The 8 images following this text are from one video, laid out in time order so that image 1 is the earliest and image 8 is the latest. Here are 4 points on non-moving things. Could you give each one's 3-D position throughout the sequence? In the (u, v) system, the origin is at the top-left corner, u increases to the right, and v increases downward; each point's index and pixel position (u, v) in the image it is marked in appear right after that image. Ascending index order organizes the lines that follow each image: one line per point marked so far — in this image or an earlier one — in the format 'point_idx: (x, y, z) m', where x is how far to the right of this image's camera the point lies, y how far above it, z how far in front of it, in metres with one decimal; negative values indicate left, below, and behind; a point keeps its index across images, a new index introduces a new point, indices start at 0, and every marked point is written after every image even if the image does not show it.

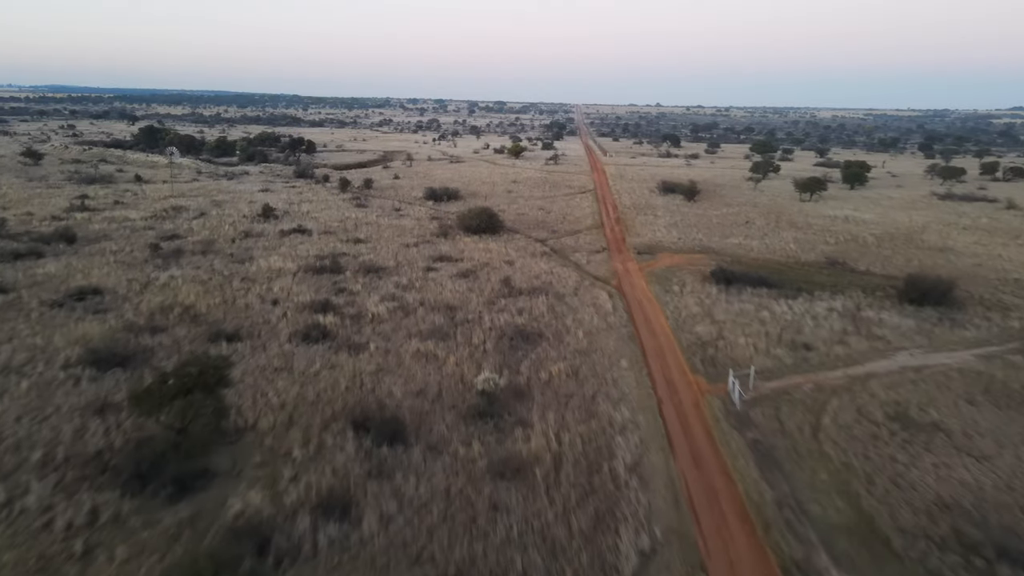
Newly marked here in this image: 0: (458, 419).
0: (-0.8, -2.1, +11.6) m
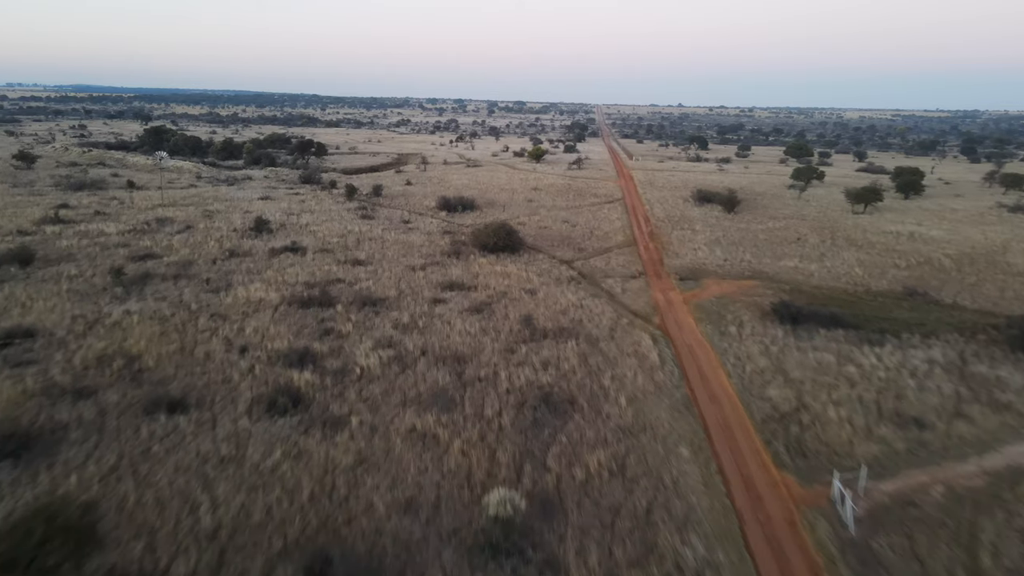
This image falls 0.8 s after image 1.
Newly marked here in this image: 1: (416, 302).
0: (-0.6, -3.0, +8.1) m
1: (-2.5, -0.4, +18.9) m
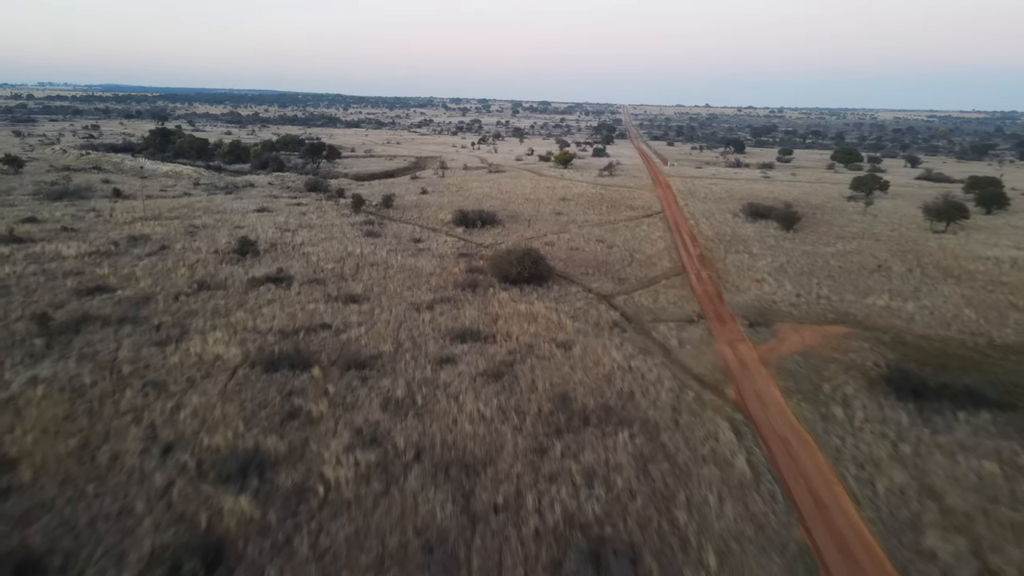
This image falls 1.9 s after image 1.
0: (-0.4, -4.1, +3.8) m
1: (-1.9, -1.5, +14.6) m
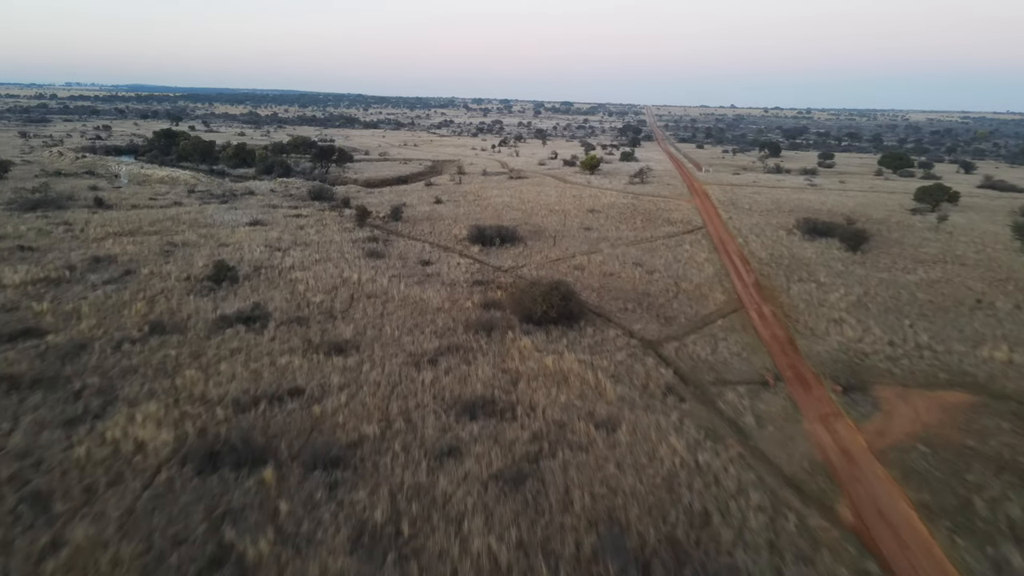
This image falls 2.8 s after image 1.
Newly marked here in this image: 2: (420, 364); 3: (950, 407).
0: (-0.3, -5.1, 0.0) m
1: (-1.5, -2.5, +10.8) m
2: (-1.9, -1.5, +14.7) m
3: (+8.0, -2.2, +13.5) m
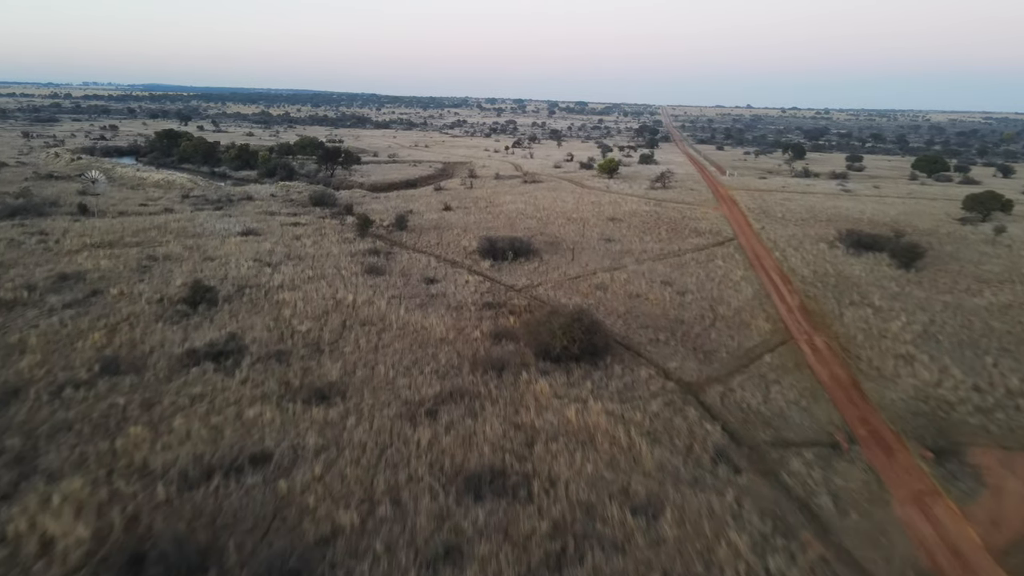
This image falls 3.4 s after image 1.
0: (-0.3, -5.7, -2.5) m
1: (-1.4, -3.1, +8.3) m
2: (-1.6, -2.1, +12.3) m
3: (+8.2, -2.9, +10.8) m
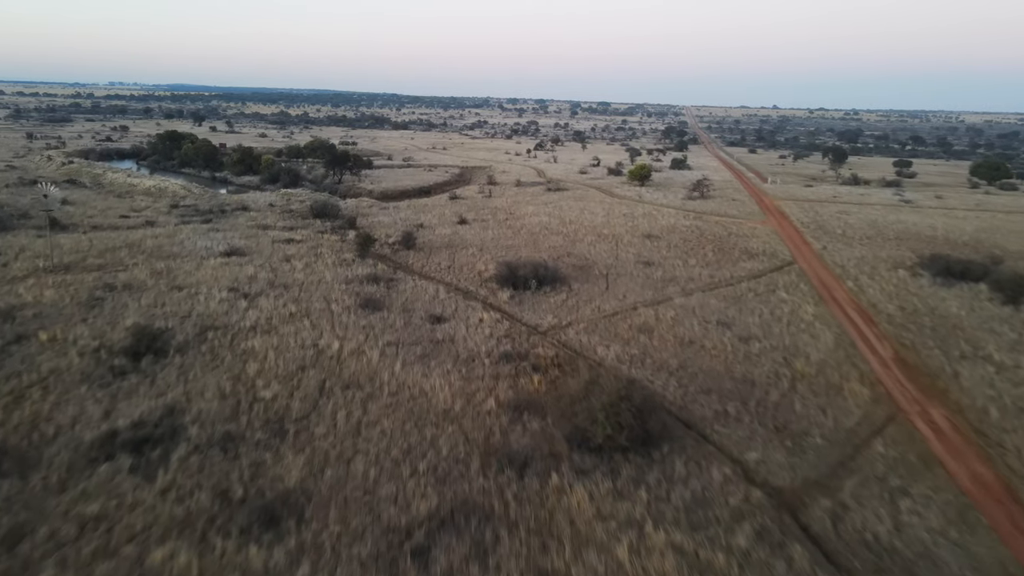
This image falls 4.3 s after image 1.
0: (-0.5, -6.7, -6.4) m
1: (-1.2, -4.1, +4.5) m
2: (-1.3, -3.1, +8.4) m
3: (+8.5, -3.9, +6.7) m
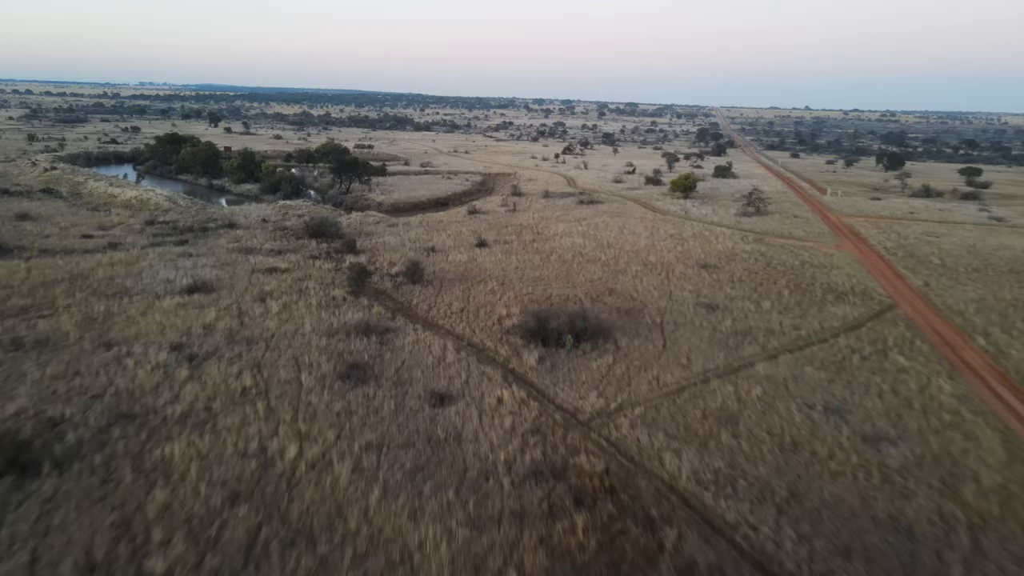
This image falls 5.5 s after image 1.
0: (-0.8, -8.0, -11.2) m
1: (-1.1, -5.3, -0.3) m
2: (-1.1, -4.4, +3.6) m
3: (+8.6, -5.3, +1.6) m
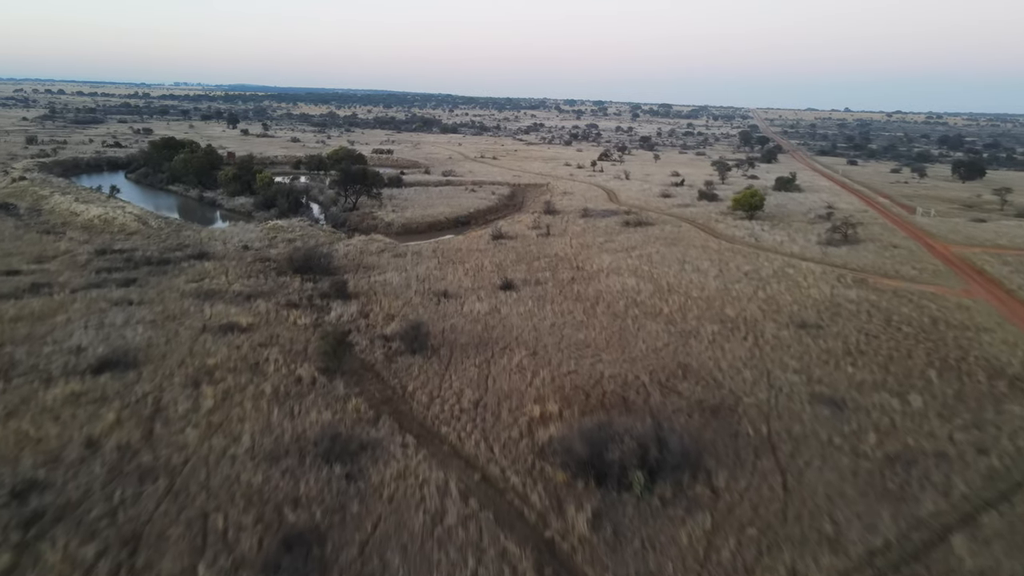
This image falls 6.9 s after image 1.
0: (-1.4, -9.5, -17.0) m
1: (-1.3, -6.8, -6.1) m
2: (-1.1, -5.9, -2.1) m
3: (+8.5, -6.9, -4.6) m
